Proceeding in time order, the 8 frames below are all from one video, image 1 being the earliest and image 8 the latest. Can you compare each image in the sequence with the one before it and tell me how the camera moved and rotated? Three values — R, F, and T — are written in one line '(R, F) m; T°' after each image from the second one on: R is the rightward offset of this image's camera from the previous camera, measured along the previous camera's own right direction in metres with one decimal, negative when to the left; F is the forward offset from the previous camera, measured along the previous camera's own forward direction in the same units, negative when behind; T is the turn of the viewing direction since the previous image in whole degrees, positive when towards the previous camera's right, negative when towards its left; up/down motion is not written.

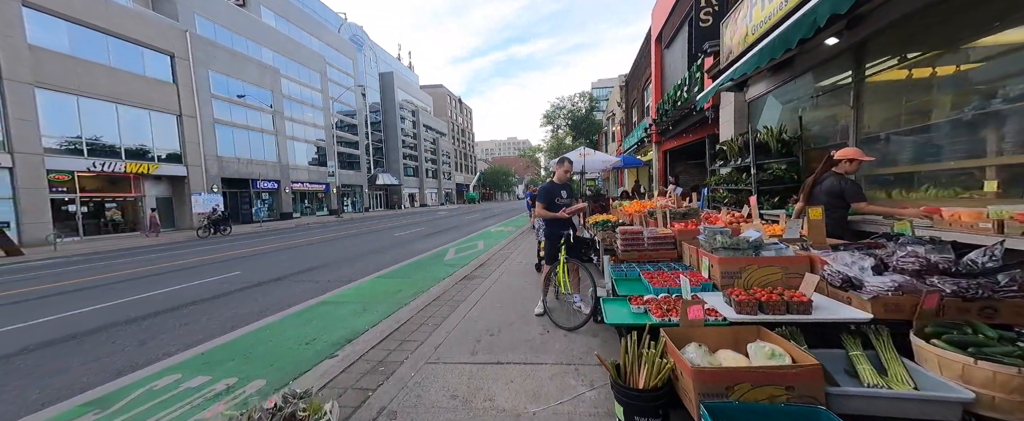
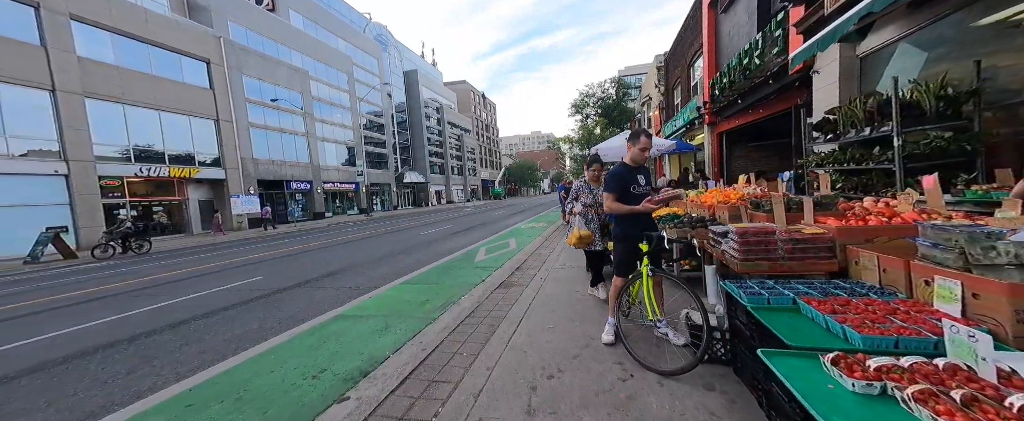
(-0.3, +0.9) m; -4°
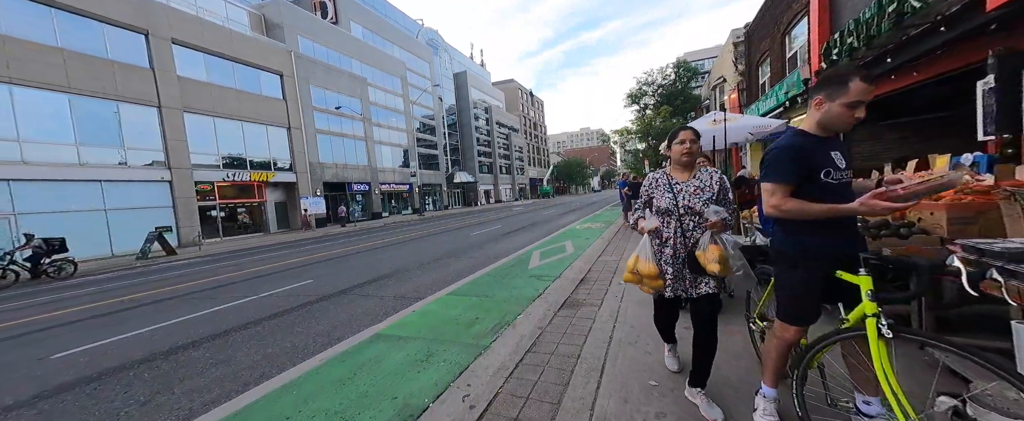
(-0.2, +0.9) m; -8°
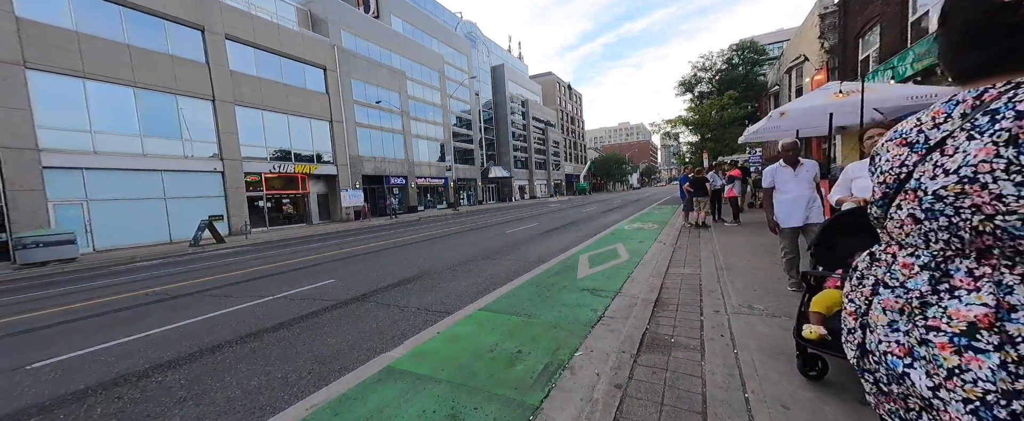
(-0.2, +1.1) m; -6°
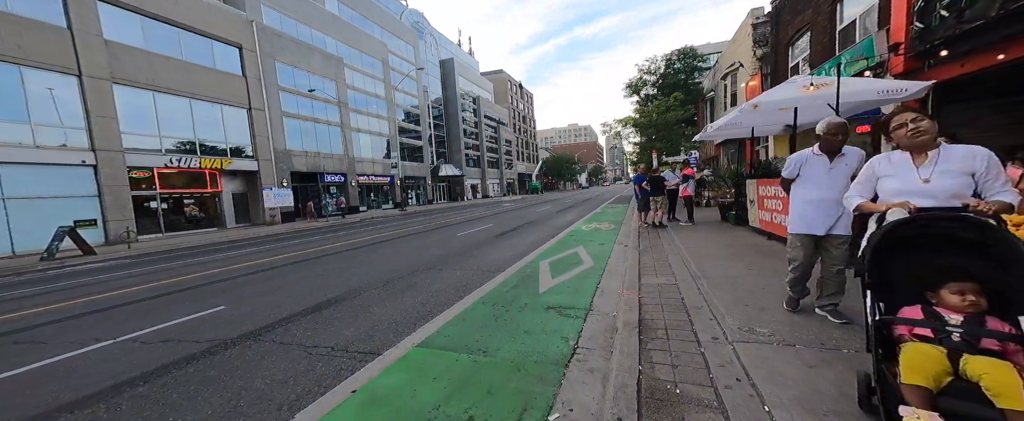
(0.0, +1.0) m; +8°
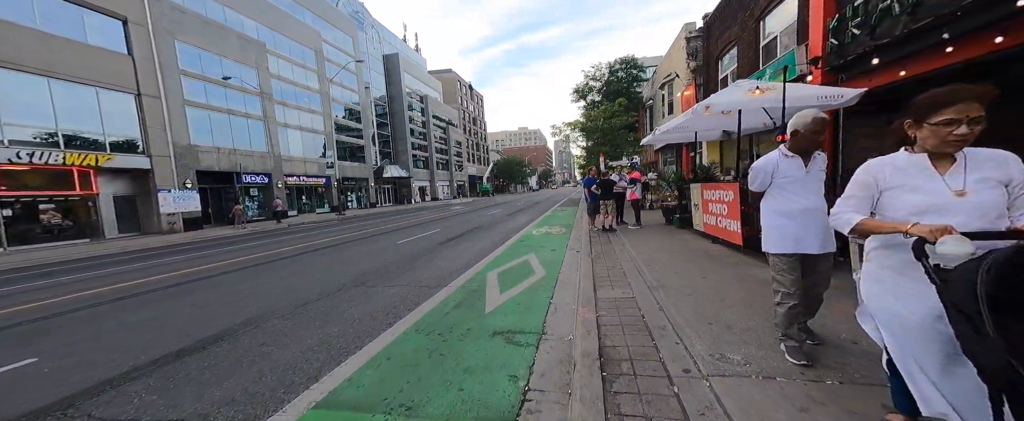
(+0.1, +0.6) m; +8°
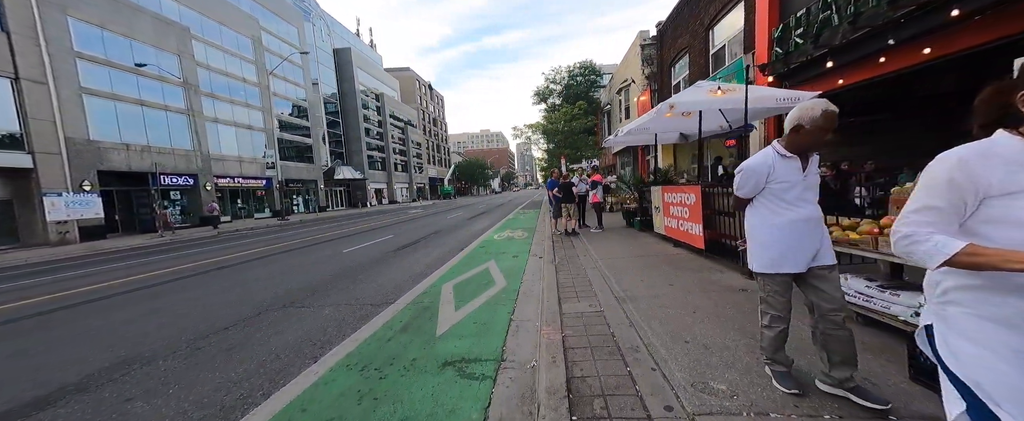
(+0.1, +0.5) m; +6°
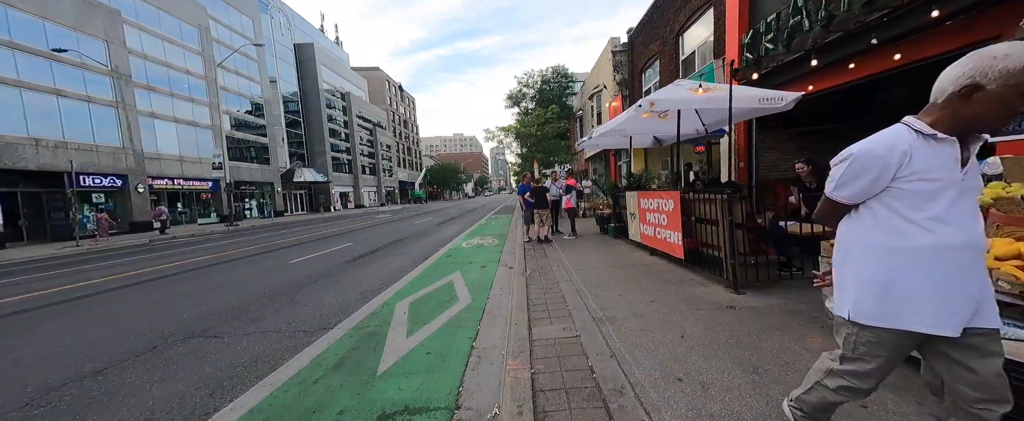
(+0.1, +0.6) m; +5°
